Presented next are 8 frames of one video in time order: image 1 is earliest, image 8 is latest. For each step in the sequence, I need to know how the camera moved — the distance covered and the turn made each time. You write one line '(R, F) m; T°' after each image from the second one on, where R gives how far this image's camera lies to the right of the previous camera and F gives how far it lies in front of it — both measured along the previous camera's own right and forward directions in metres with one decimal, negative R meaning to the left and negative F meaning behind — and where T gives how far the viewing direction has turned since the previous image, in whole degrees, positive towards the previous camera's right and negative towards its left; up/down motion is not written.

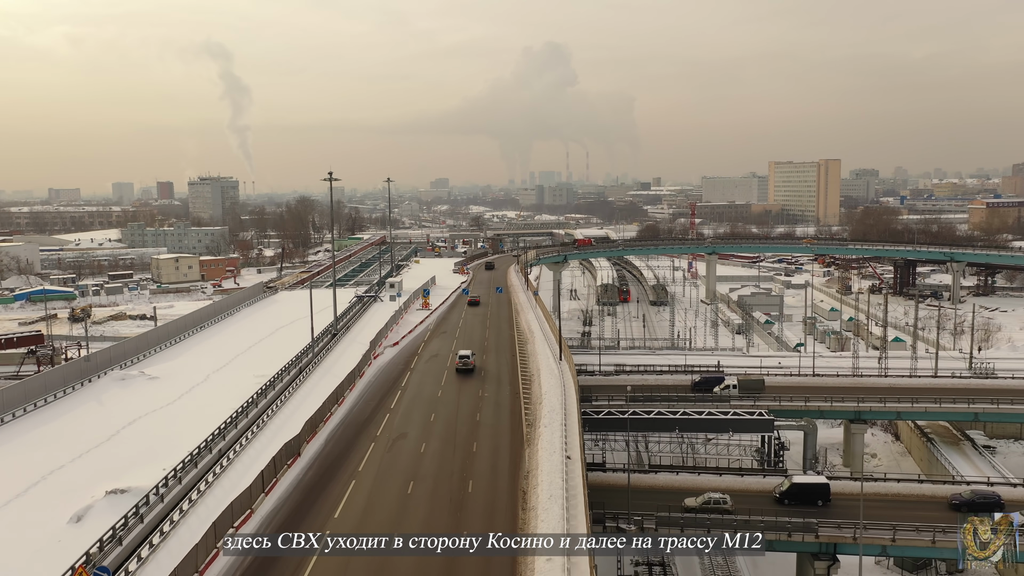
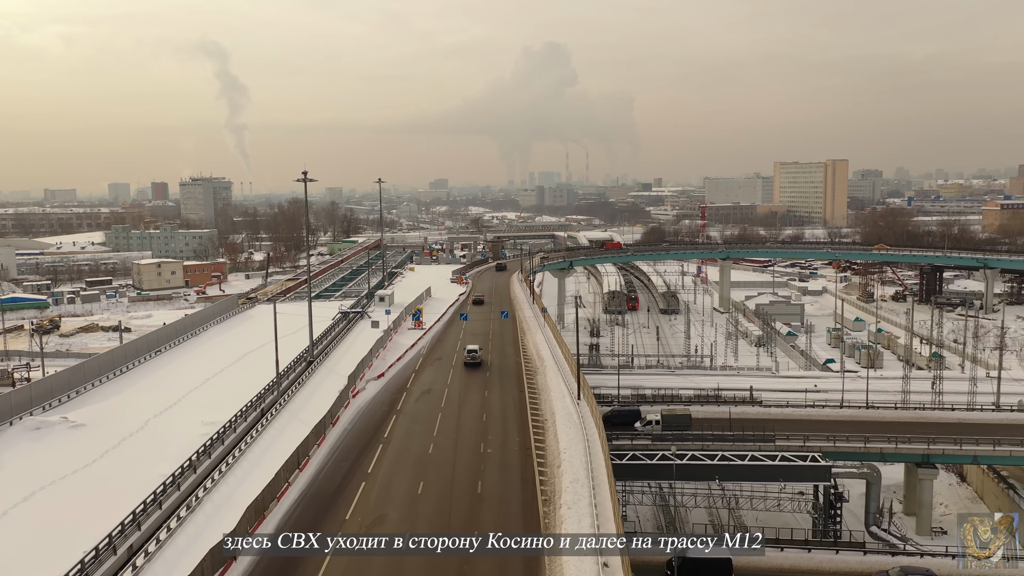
(-0.3, +5.2) m; 0°
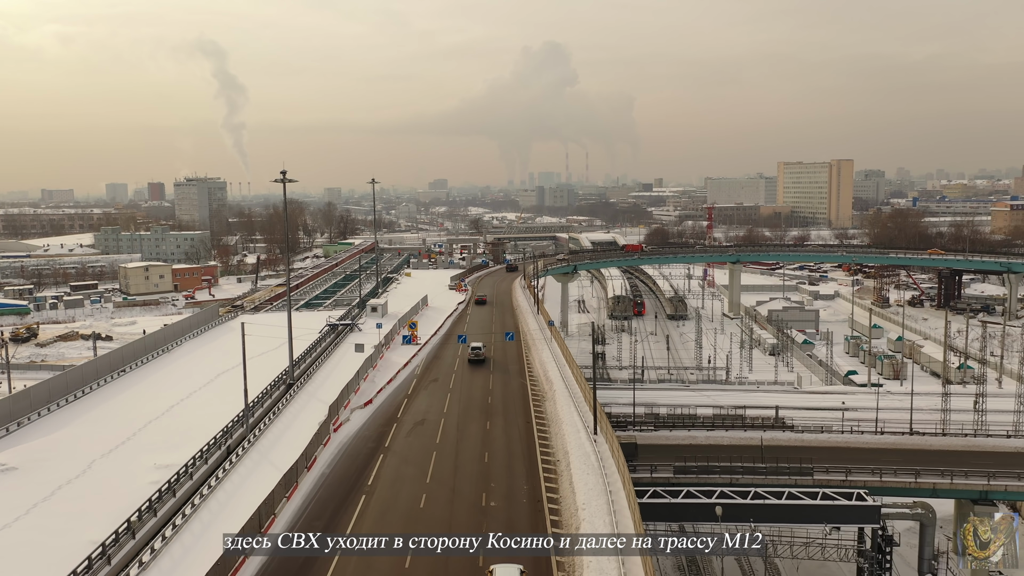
(-0.2, +3.3) m; 0°
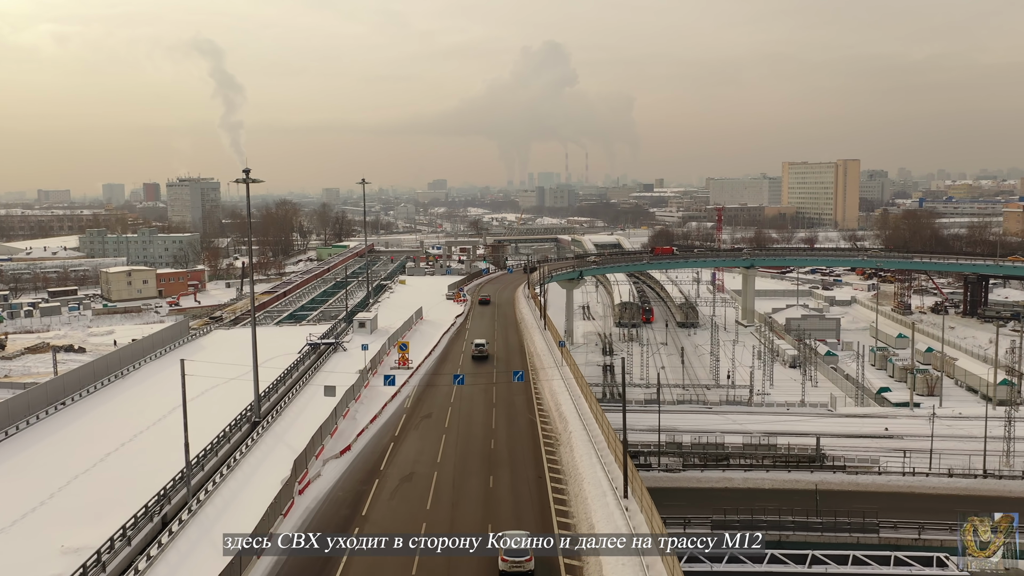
(-0.2, +4.2) m; 0°
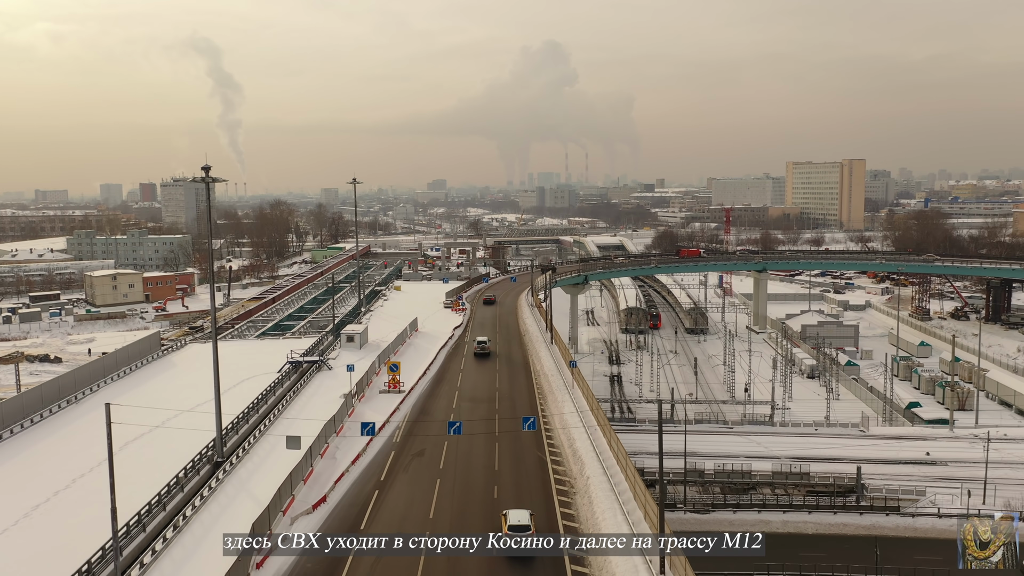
(-0.2, +3.3) m; 0°
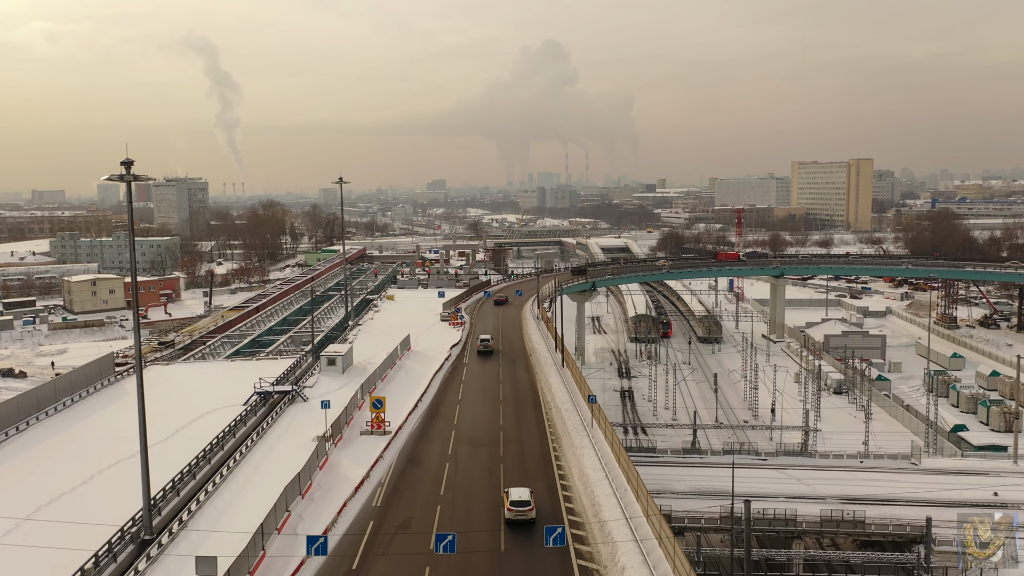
(-0.2, +4.2) m; 0°
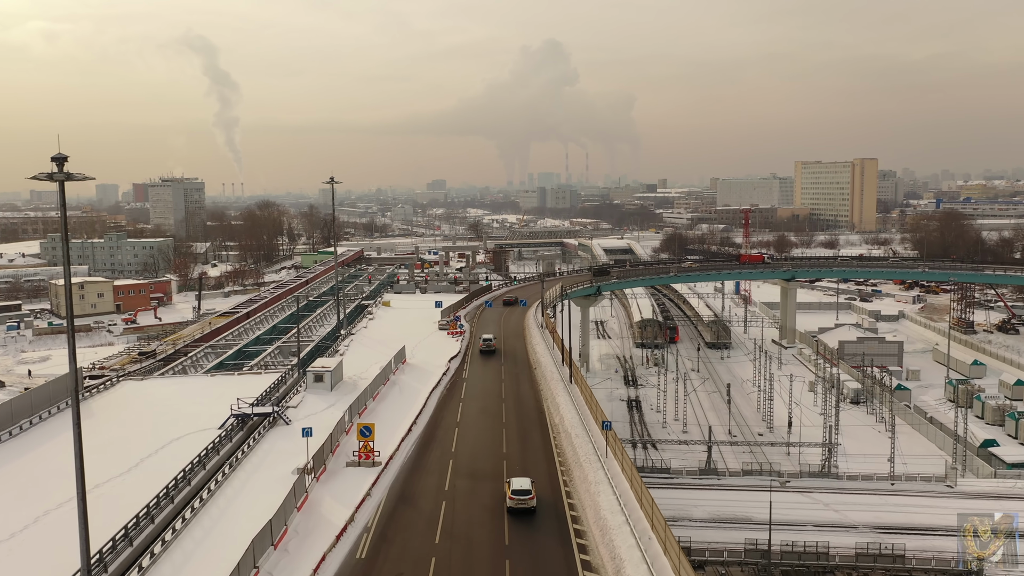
(-0.1, +2.4) m; 0°
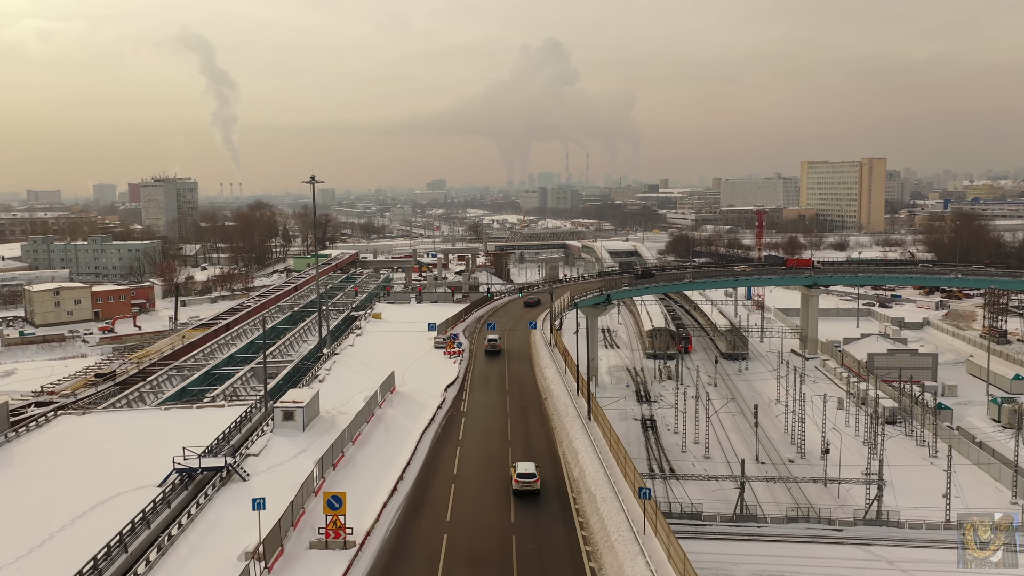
(-0.2, +4.2) m; 0°
